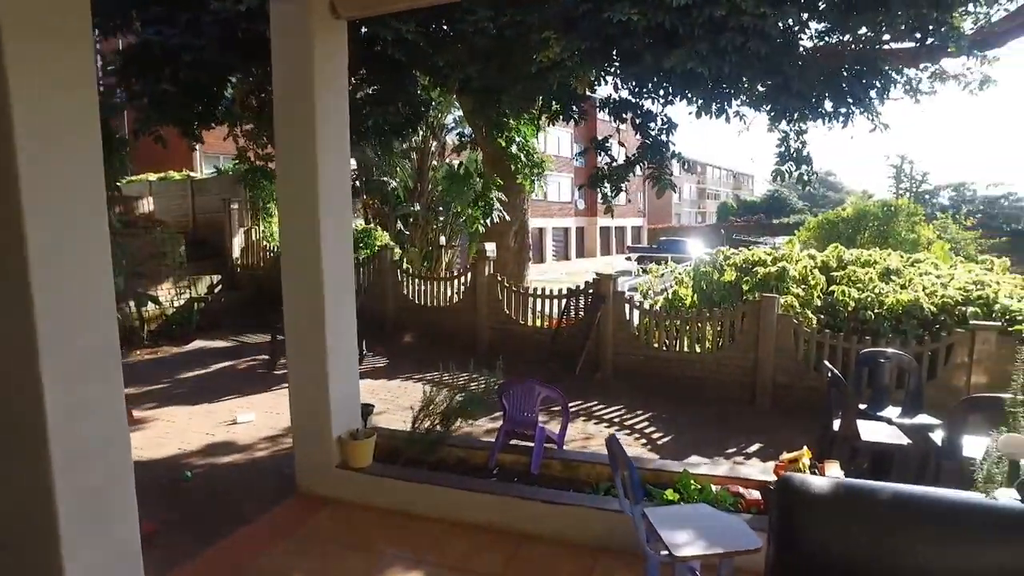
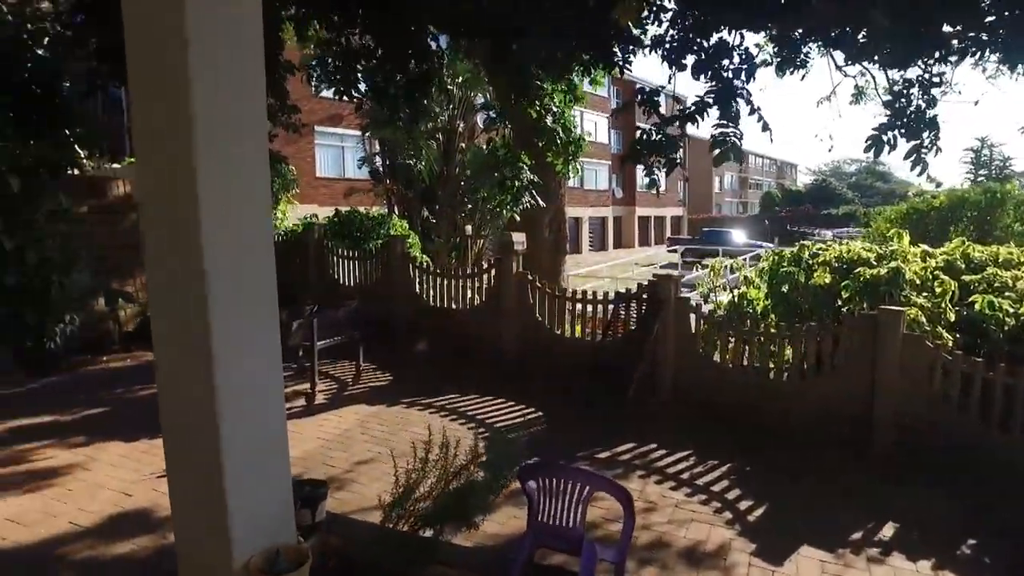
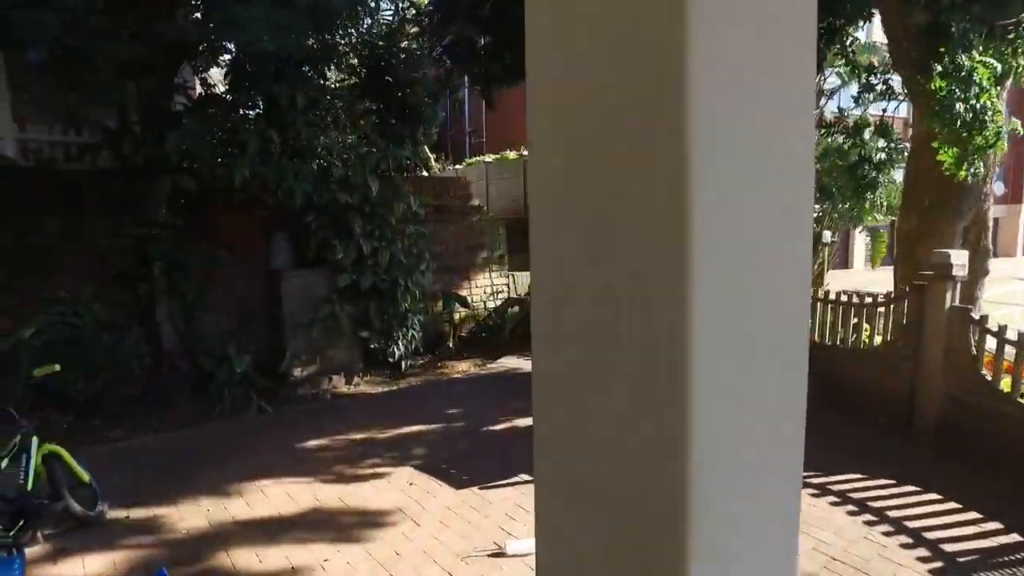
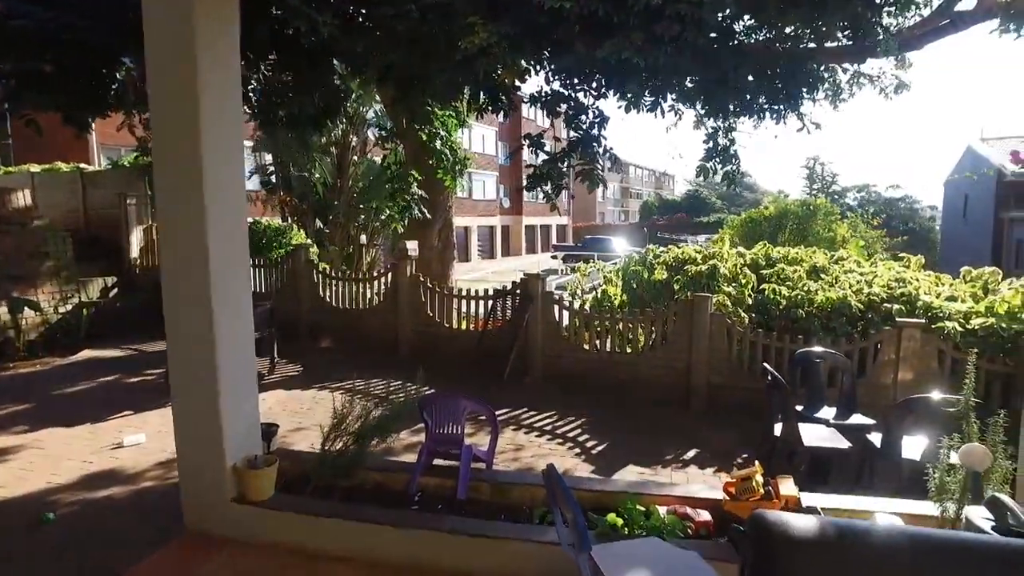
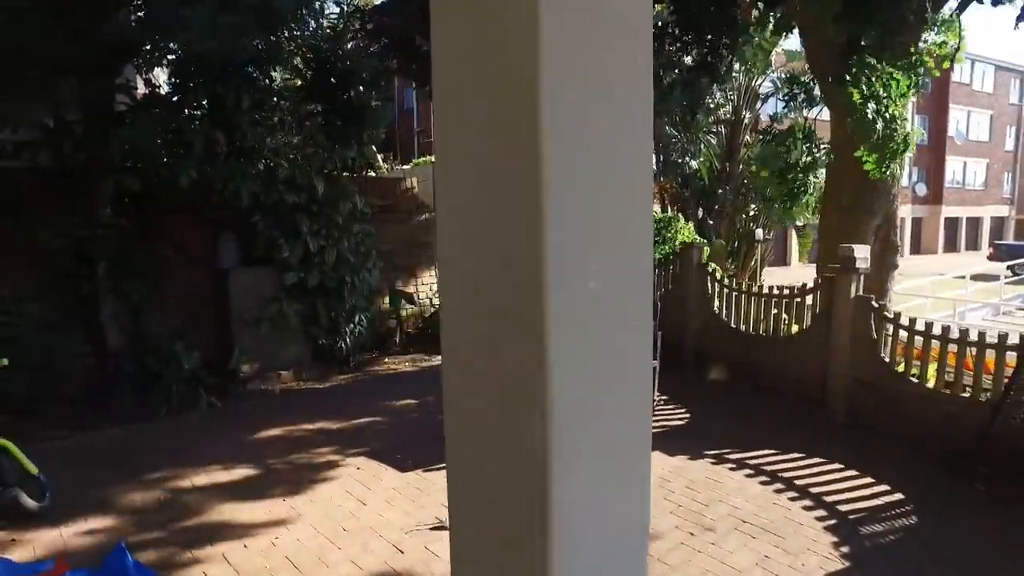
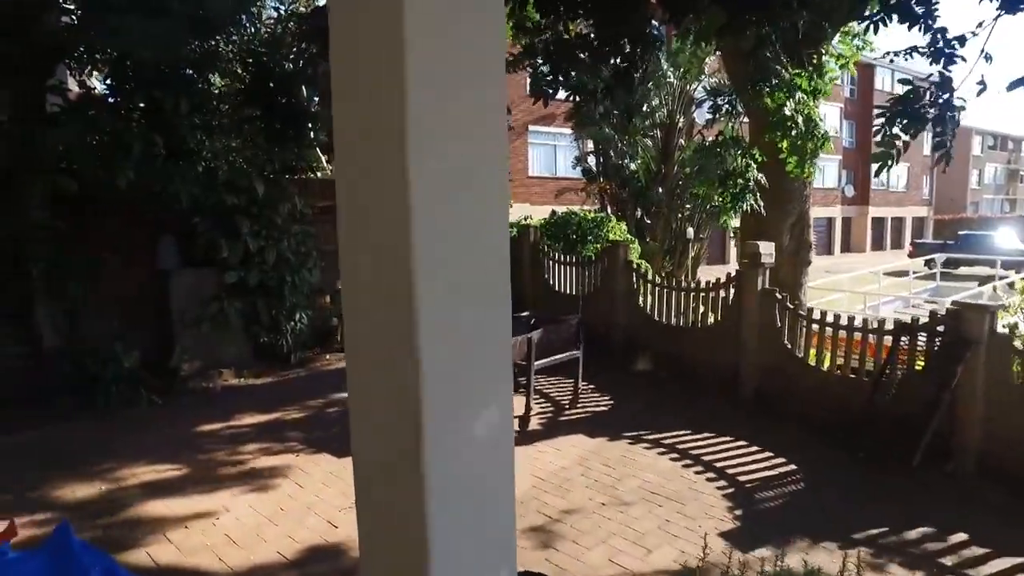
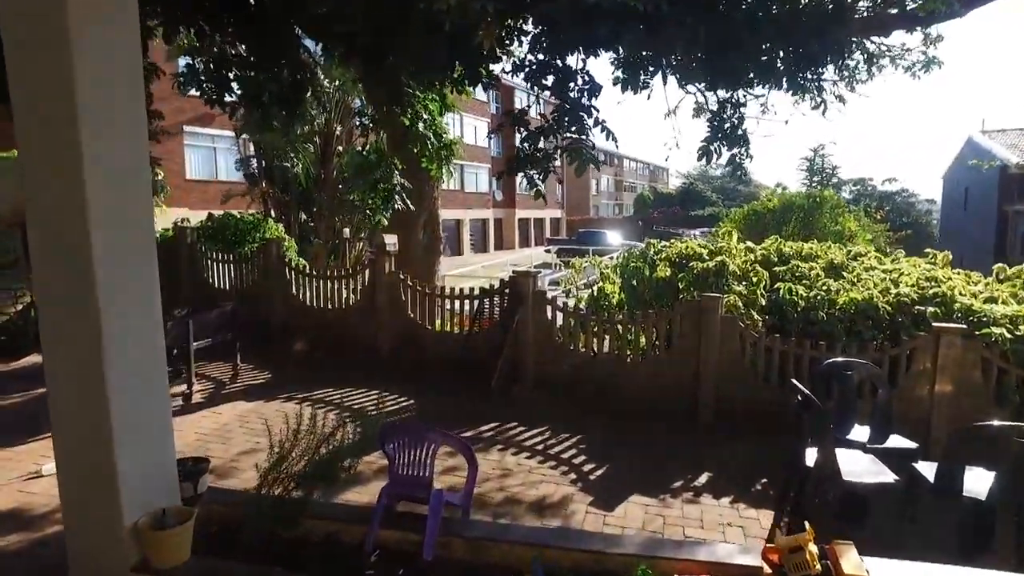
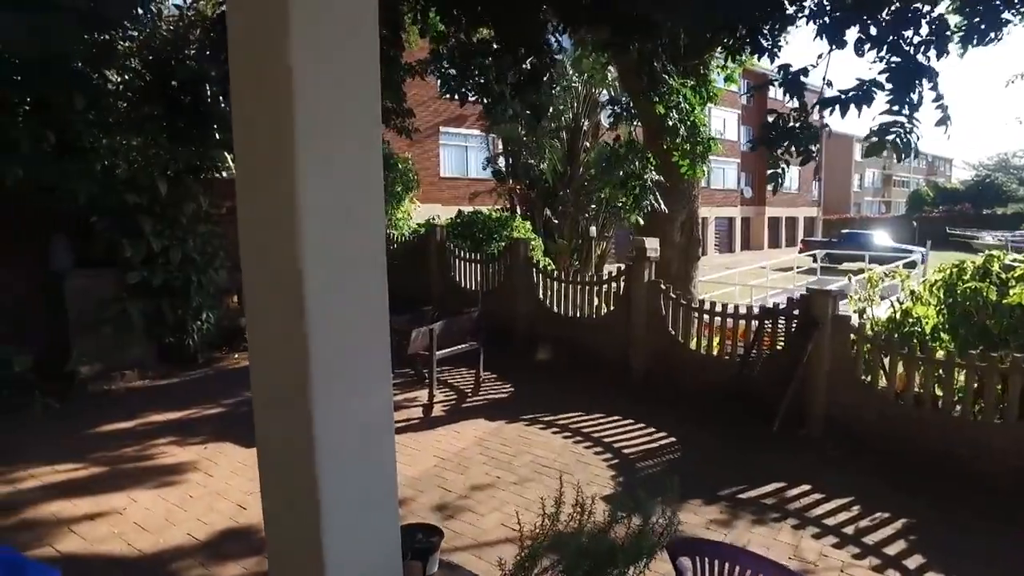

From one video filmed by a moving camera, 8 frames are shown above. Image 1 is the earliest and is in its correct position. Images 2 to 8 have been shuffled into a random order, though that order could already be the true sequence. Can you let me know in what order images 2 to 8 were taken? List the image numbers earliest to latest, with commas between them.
4, 7, 2, 8, 6, 5, 3
